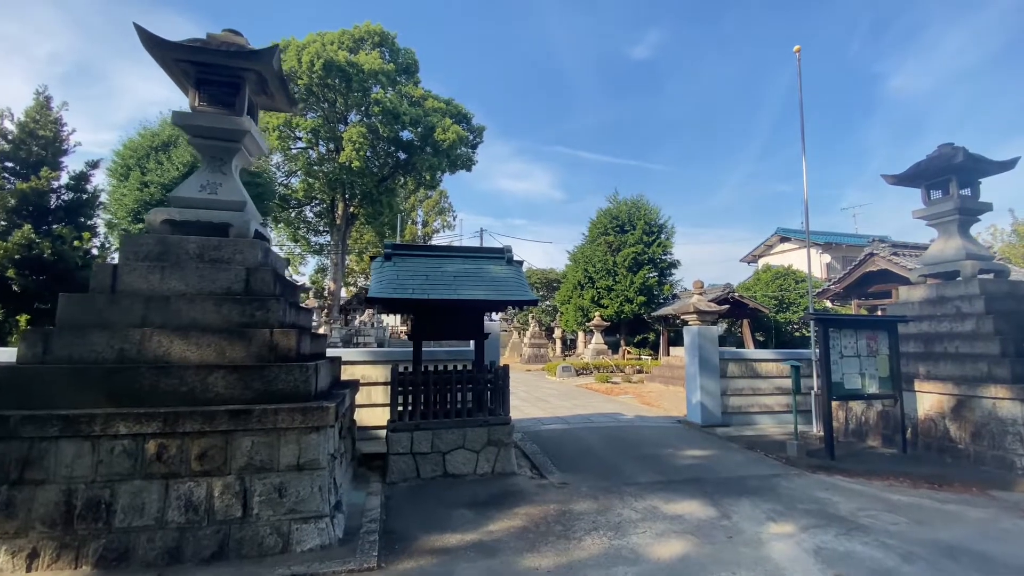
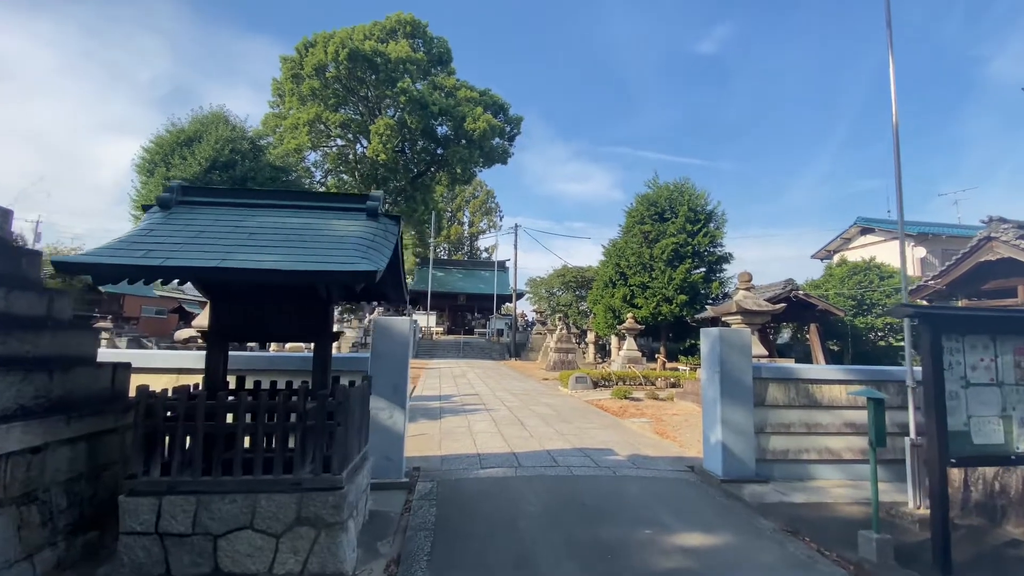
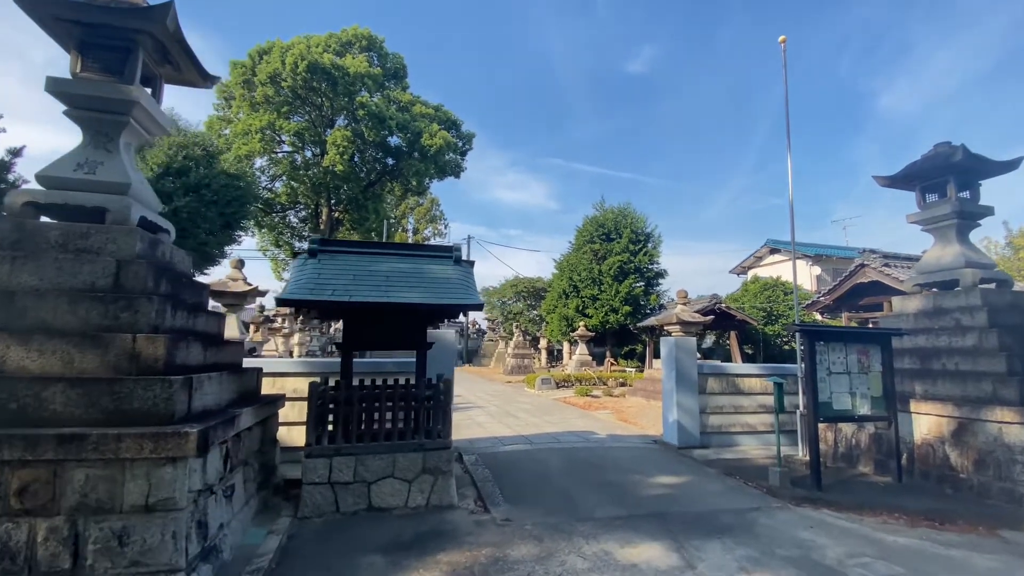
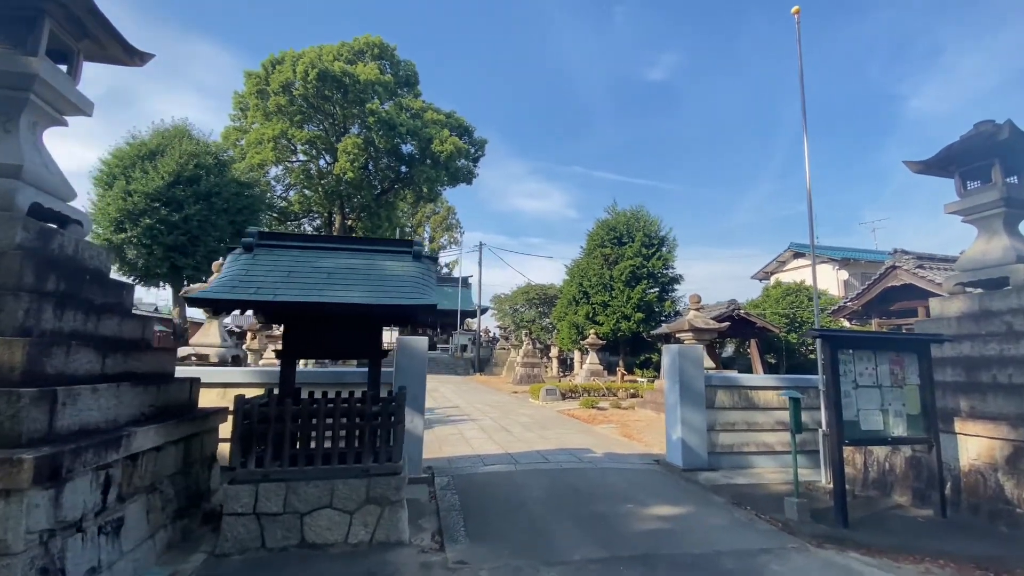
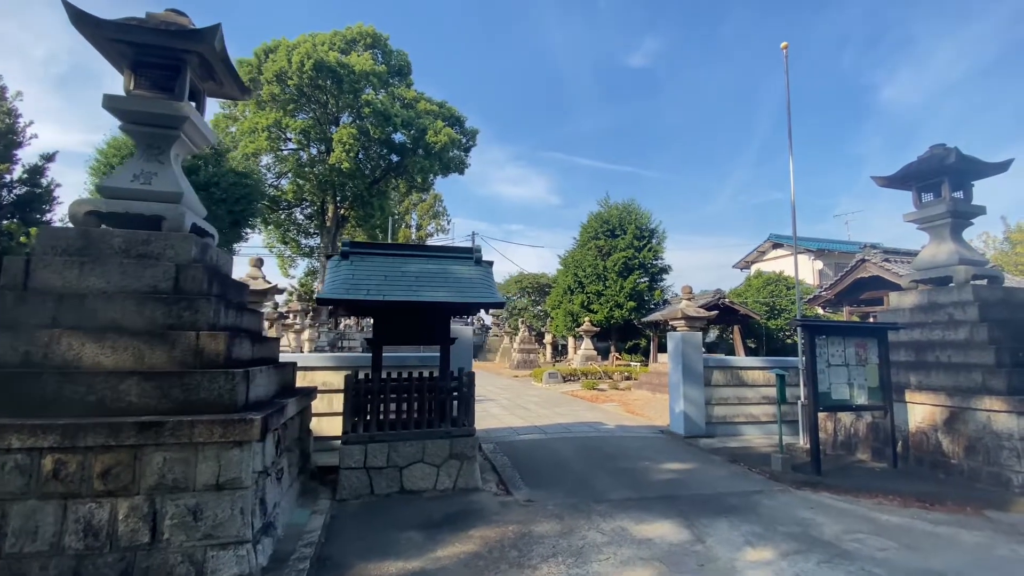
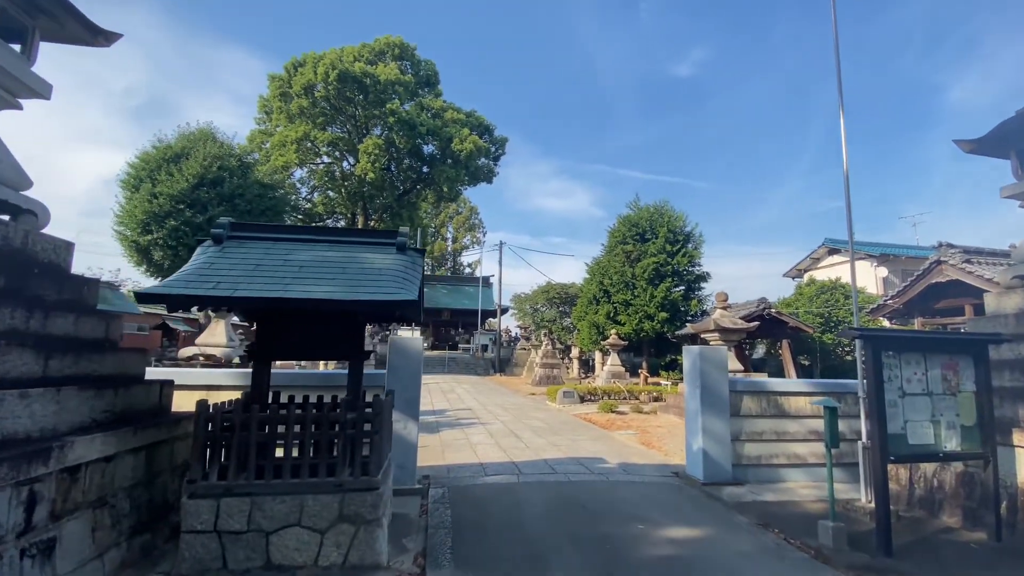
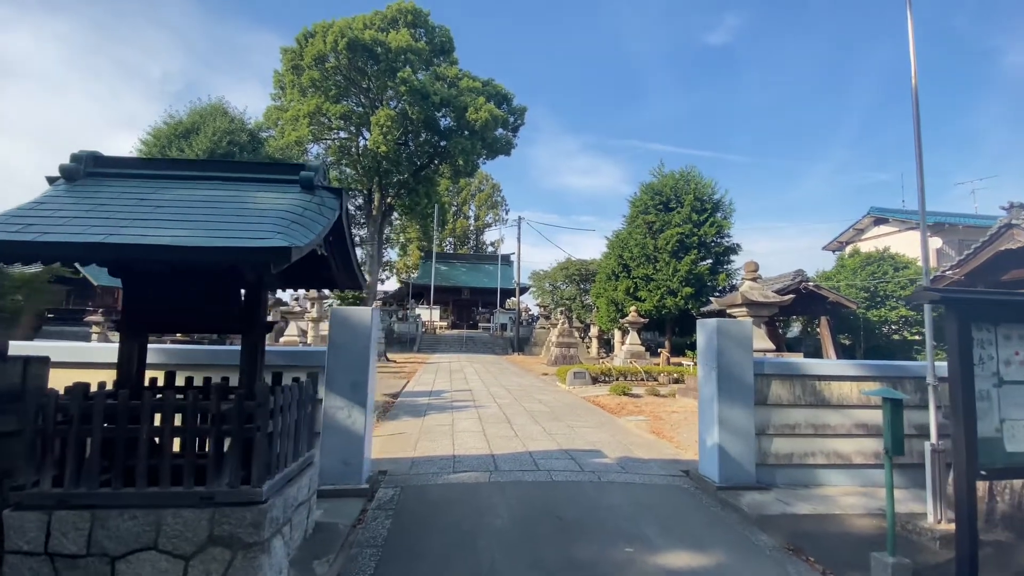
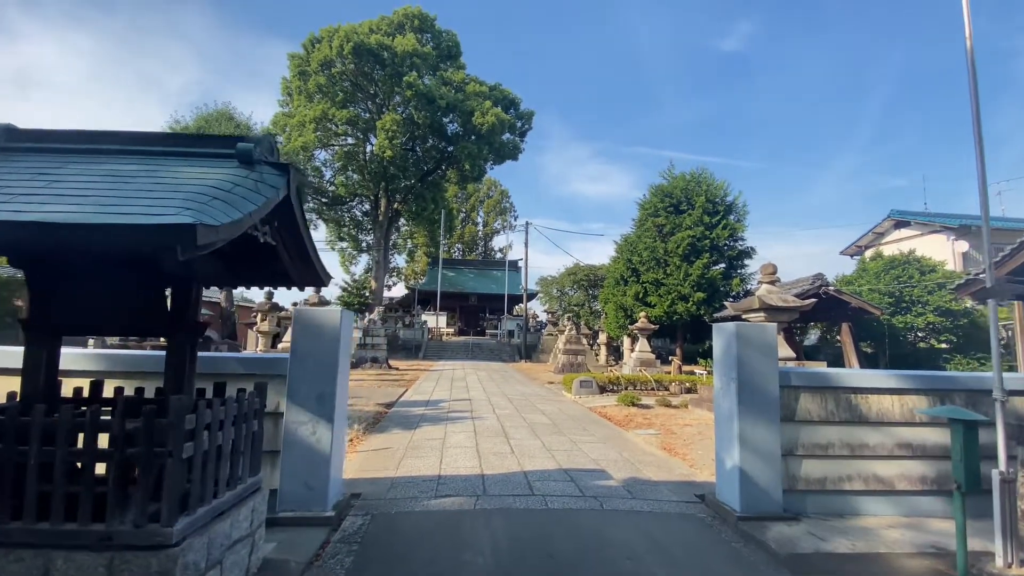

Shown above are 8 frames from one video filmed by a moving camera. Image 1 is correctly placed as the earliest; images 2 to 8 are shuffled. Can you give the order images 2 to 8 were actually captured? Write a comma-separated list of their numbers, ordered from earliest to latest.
5, 3, 4, 6, 2, 7, 8
